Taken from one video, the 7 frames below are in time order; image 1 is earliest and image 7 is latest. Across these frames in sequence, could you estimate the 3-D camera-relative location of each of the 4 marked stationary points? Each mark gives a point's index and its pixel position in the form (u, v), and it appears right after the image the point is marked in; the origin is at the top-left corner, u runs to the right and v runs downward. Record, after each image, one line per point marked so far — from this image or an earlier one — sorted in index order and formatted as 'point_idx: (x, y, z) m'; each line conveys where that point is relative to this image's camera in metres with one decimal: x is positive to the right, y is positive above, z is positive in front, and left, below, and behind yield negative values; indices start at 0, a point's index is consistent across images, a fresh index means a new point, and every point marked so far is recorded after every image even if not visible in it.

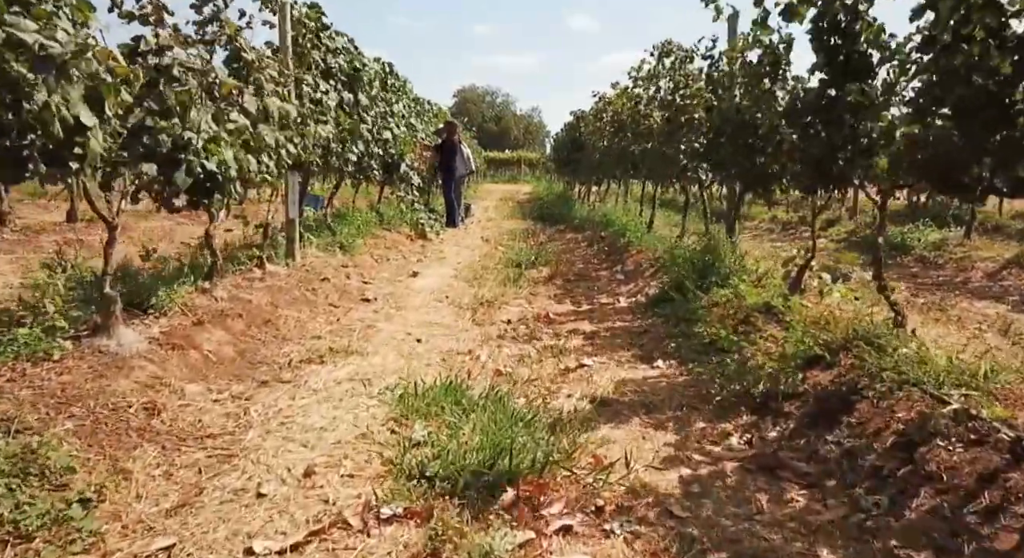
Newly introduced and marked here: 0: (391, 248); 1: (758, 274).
0: (-1.9, +0.5, +13.0) m
1: (+2.4, 0.0, +8.2) m
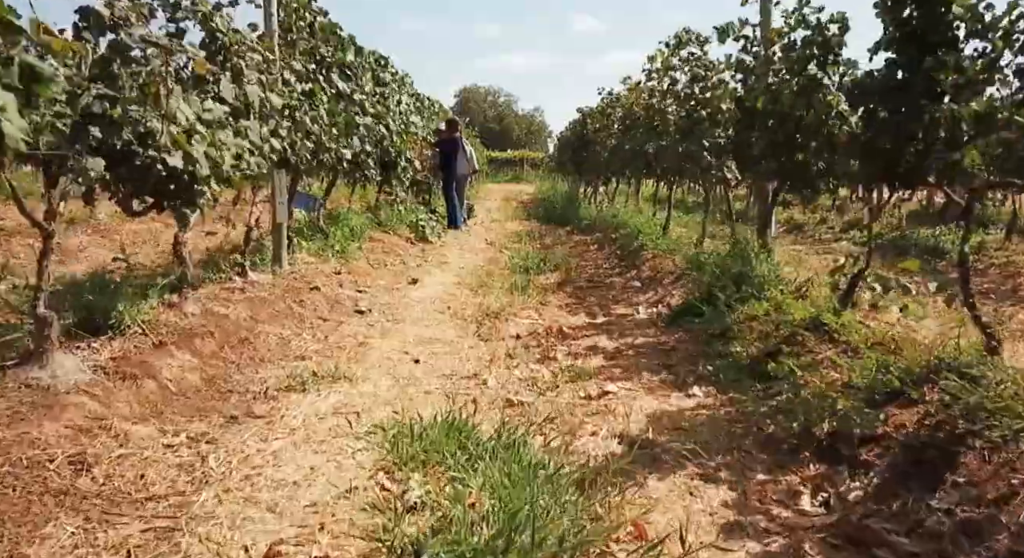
0: (-1.8, +0.4, +12.2) m
1: (+2.4, -0.1, +7.3) m
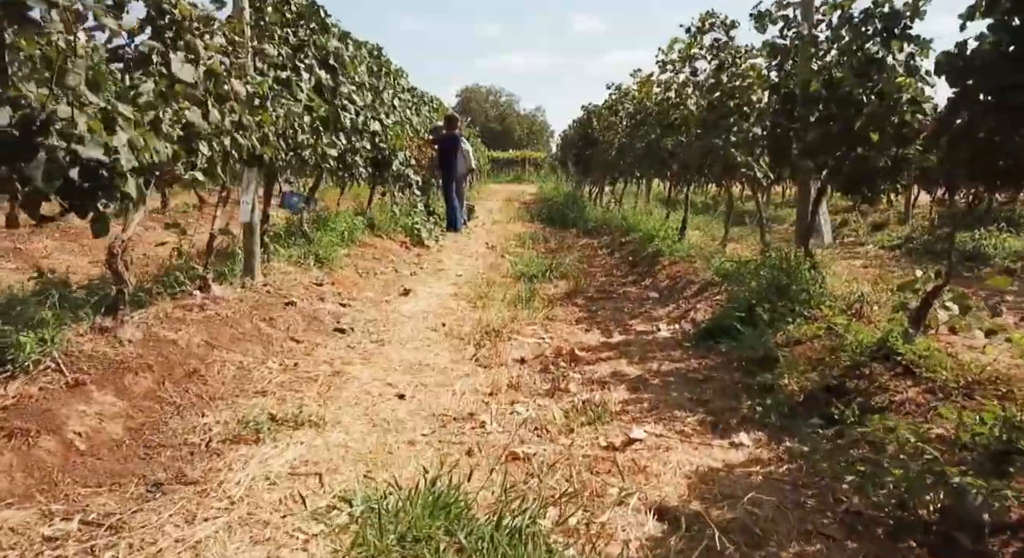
0: (-1.7, +0.3, +11.2) m
1: (+2.5, -0.2, +6.3) m
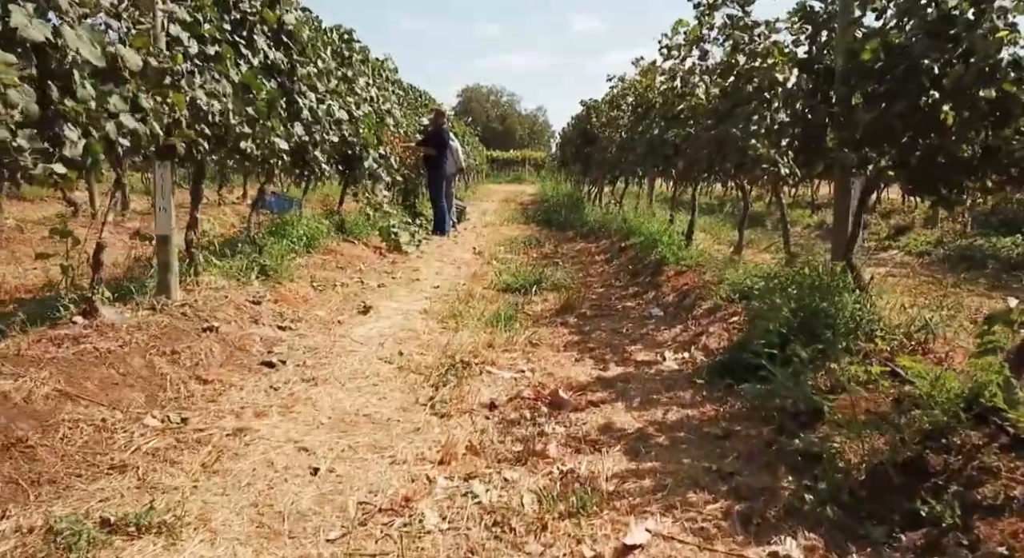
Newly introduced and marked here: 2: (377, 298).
0: (-1.9, +0.1, +9.8) m
1: (+2.3, -0.3, +5.0) m
2: (-1.3, -0.2, +8.5) m
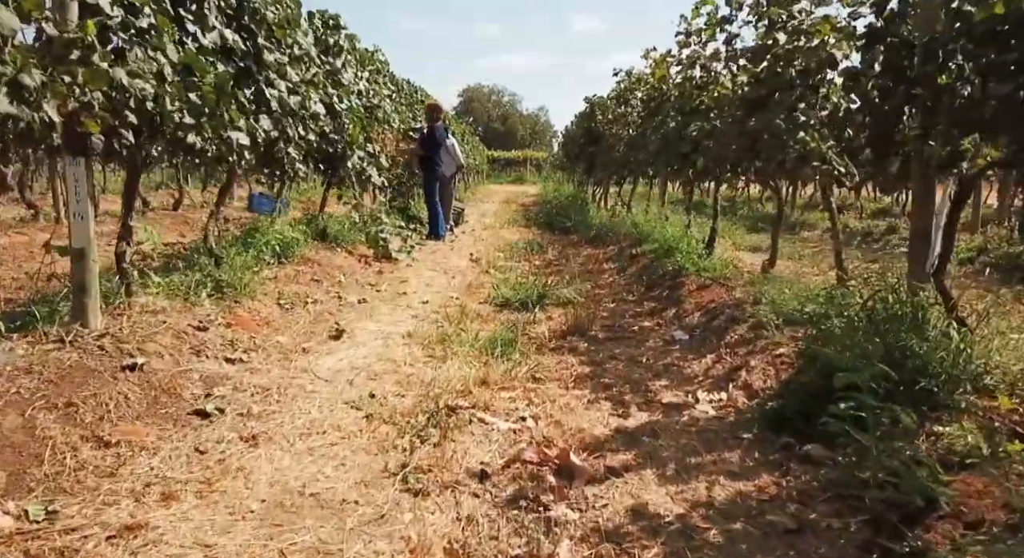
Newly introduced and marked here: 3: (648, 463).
0: (-1.9, 0.0, +8.6) m
1: (+2.3, -0.4, +3.8) m
2: (-1.3, -0.3, +7.3) m
3: (+0.6, -0.9, +3.9) m
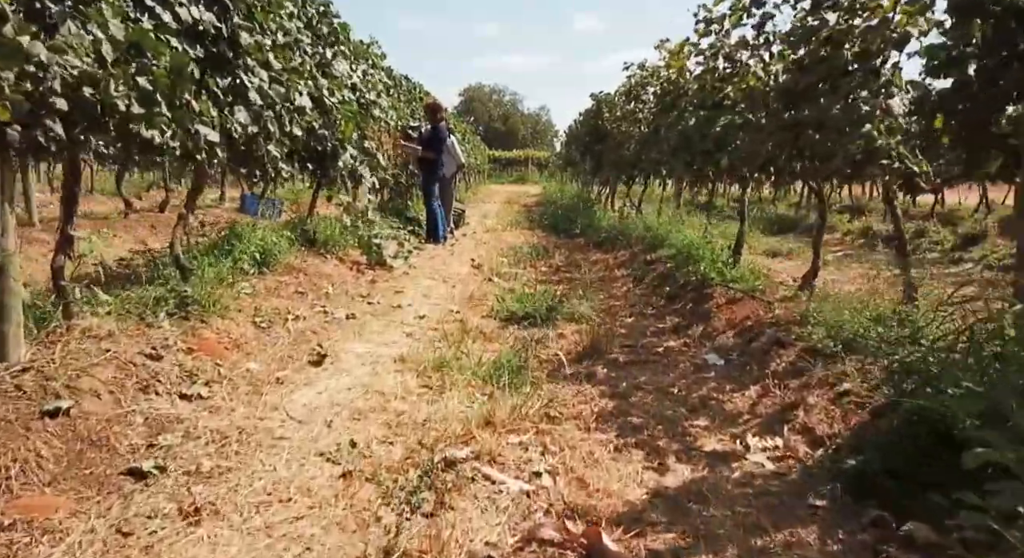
0: (-1.9, -0.1, +7.8) m
1: (+2.3, -0.6, +2.9) m
2: (-1.3, -0.4, +6.4) m
3: (+0.7, -1.0, +3.0) m
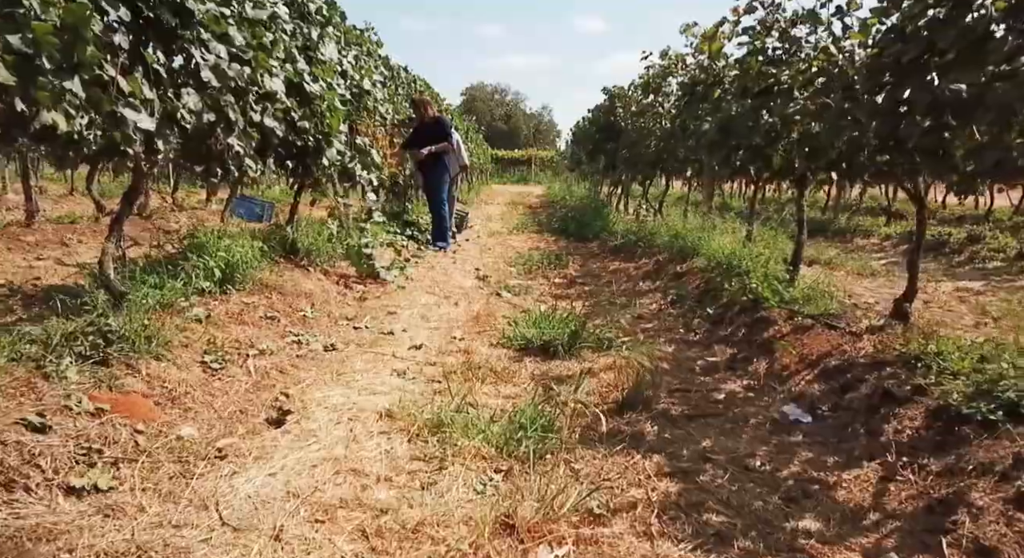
0: (-1.7, -0.3, +6.4) m
1: (+2.4, -0.7, +1.5) m
2: (-1.2, -0.6, +5.0) m
3: (+0.8, -1.1, +1.7) m
